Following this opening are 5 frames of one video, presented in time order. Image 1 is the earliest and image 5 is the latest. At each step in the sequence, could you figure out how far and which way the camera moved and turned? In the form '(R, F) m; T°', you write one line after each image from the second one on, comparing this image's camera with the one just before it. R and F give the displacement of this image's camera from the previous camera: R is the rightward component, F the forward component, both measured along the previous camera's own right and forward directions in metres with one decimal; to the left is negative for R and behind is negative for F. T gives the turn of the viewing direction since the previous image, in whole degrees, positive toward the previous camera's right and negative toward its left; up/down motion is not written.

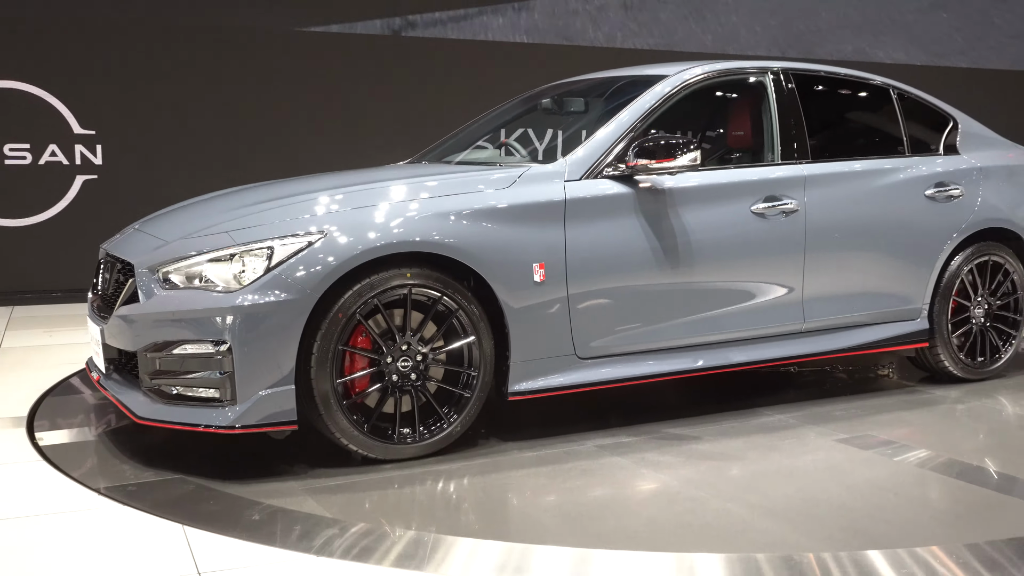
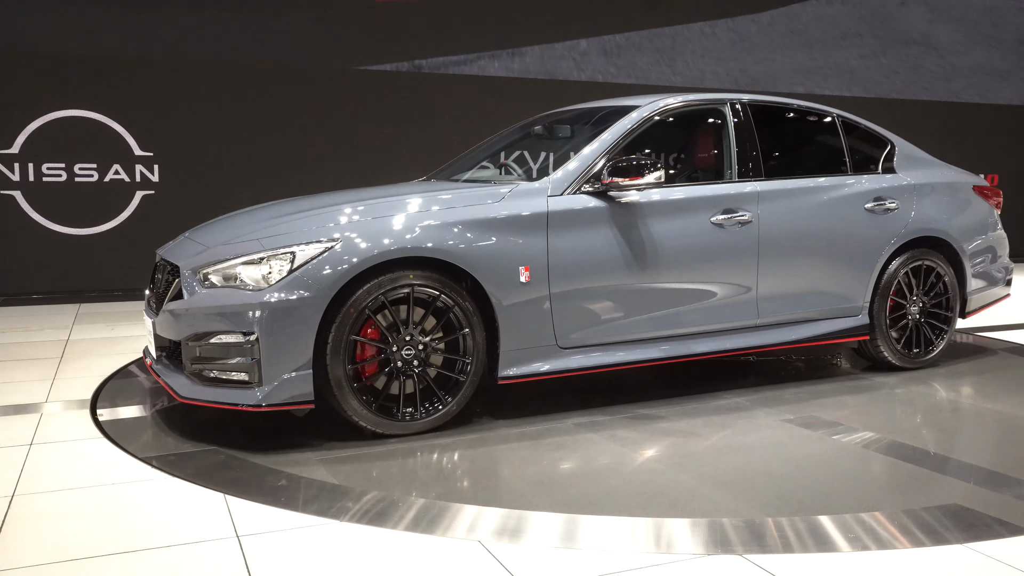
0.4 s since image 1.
(+0.1, -0.4) m; -1°
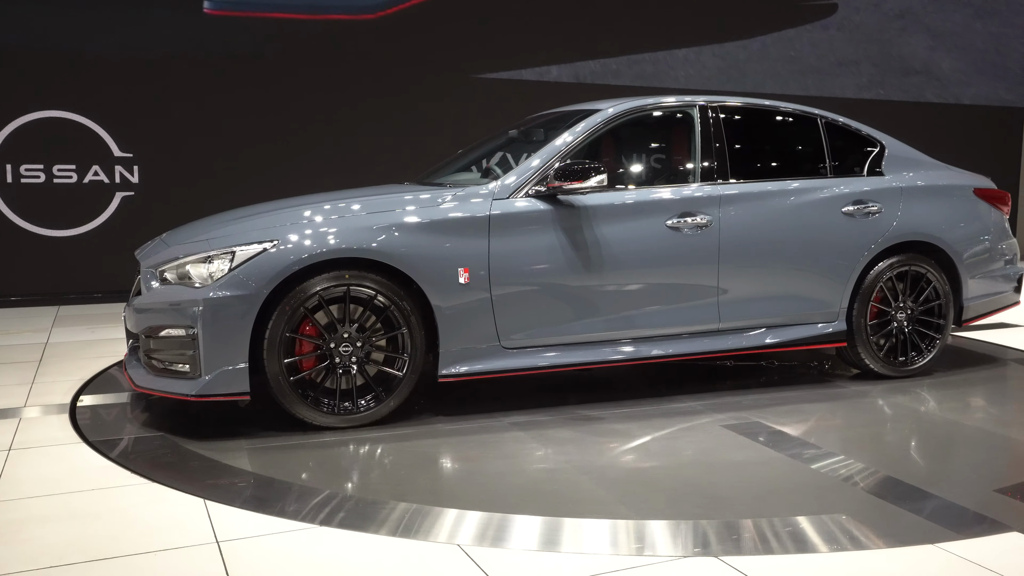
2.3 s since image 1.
(+0.6, 0.0) m; -7°
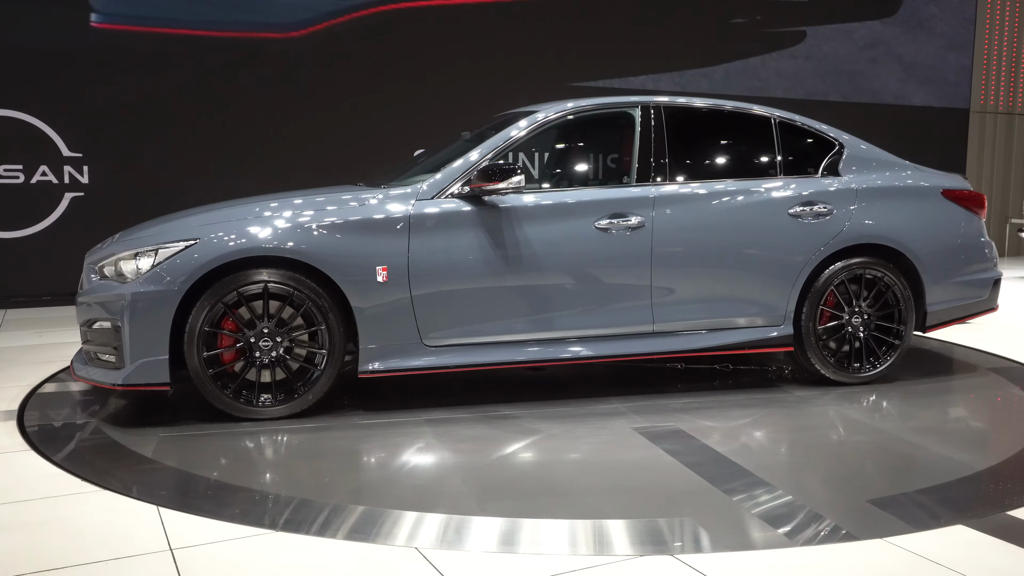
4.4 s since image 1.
(+0.7, 0.0) m; -5°
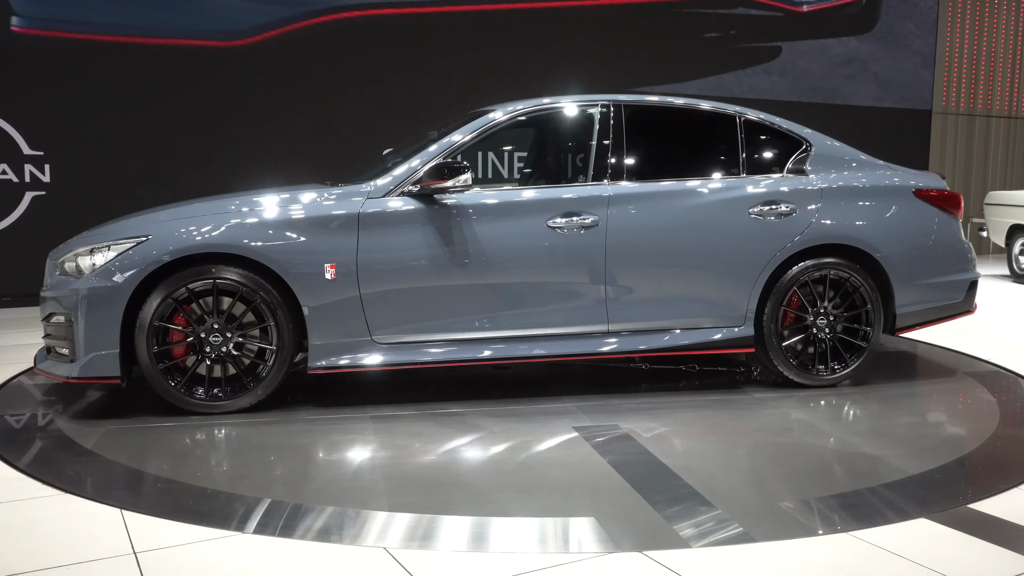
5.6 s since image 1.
(+0.4, 0.0) m; -3°
